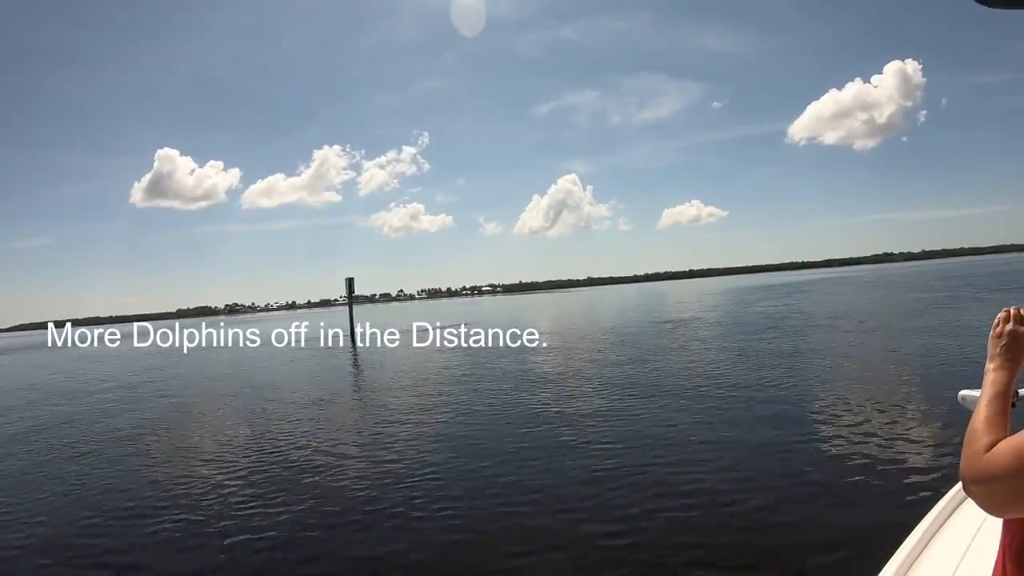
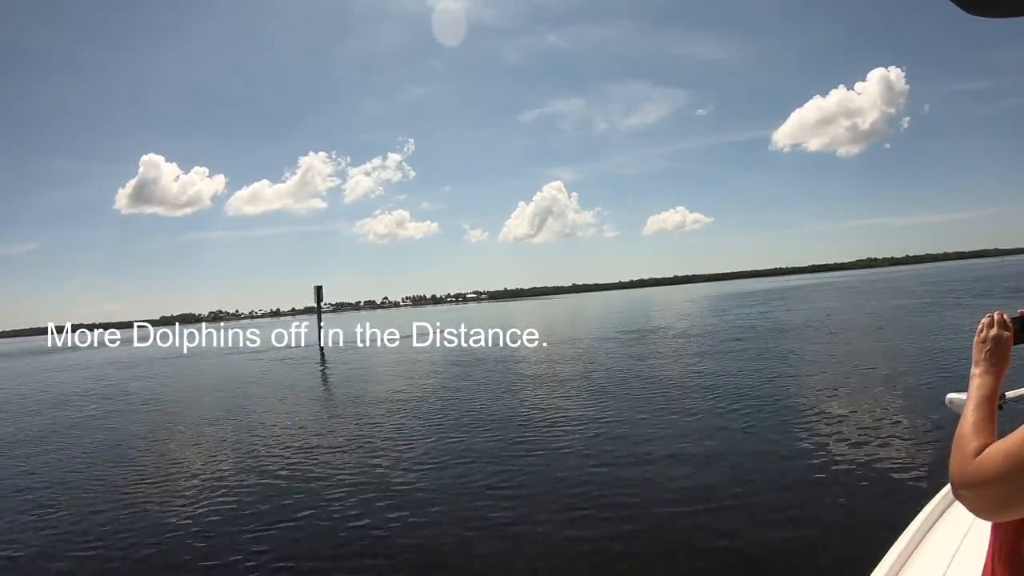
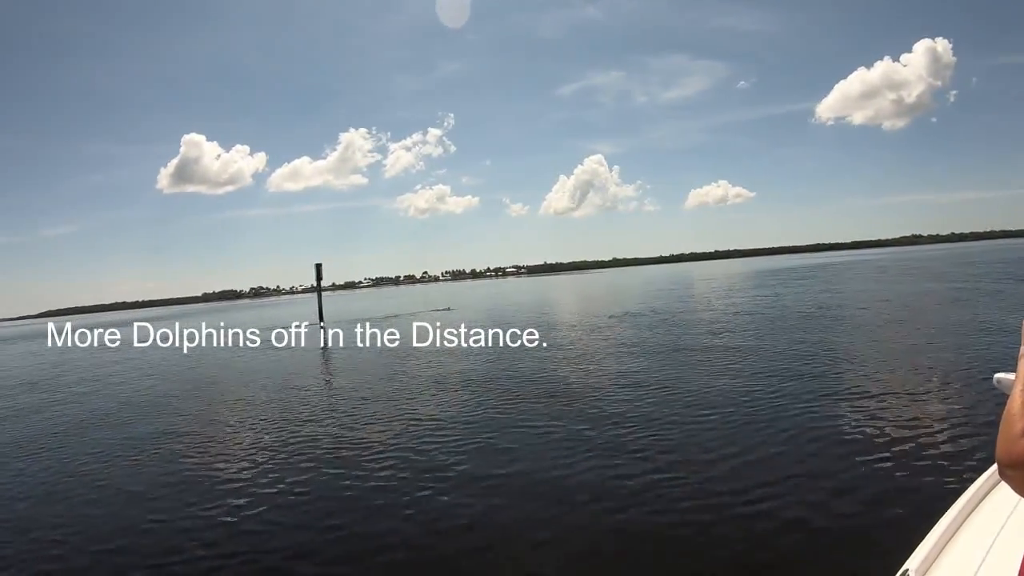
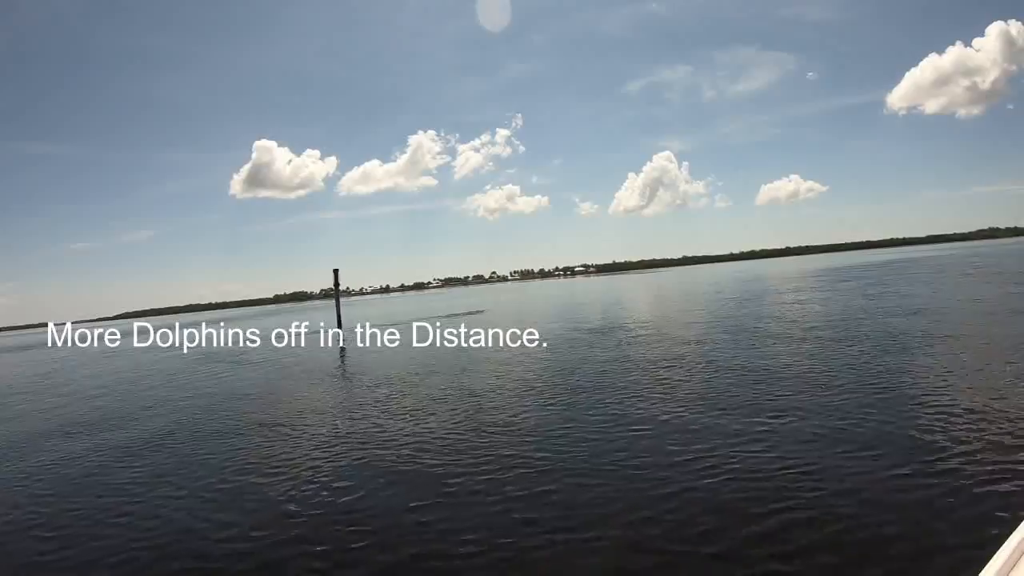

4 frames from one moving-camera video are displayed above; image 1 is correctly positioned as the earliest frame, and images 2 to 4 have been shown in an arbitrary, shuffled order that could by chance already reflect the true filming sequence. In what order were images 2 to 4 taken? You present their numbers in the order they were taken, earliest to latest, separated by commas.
2, 3, 4
